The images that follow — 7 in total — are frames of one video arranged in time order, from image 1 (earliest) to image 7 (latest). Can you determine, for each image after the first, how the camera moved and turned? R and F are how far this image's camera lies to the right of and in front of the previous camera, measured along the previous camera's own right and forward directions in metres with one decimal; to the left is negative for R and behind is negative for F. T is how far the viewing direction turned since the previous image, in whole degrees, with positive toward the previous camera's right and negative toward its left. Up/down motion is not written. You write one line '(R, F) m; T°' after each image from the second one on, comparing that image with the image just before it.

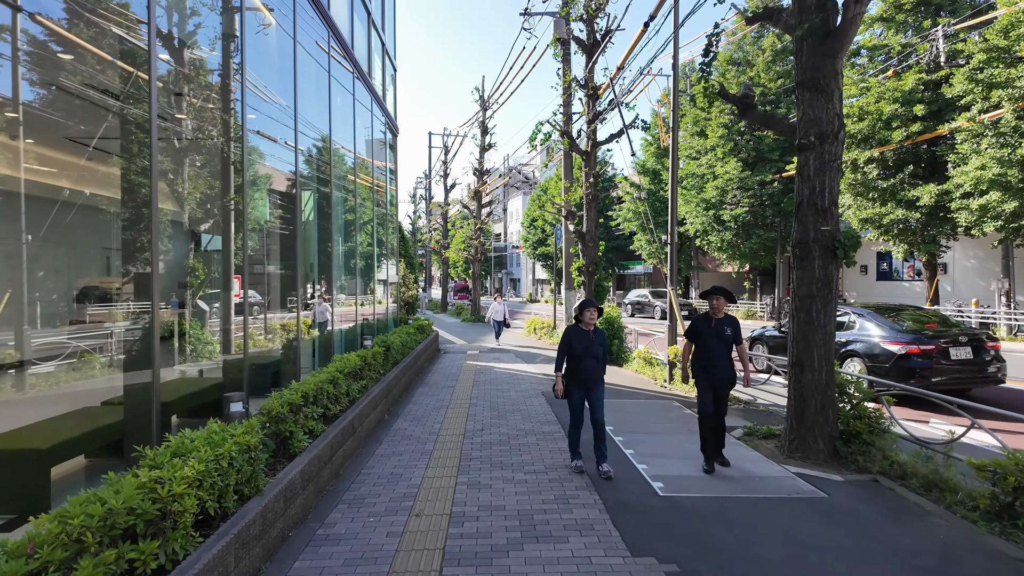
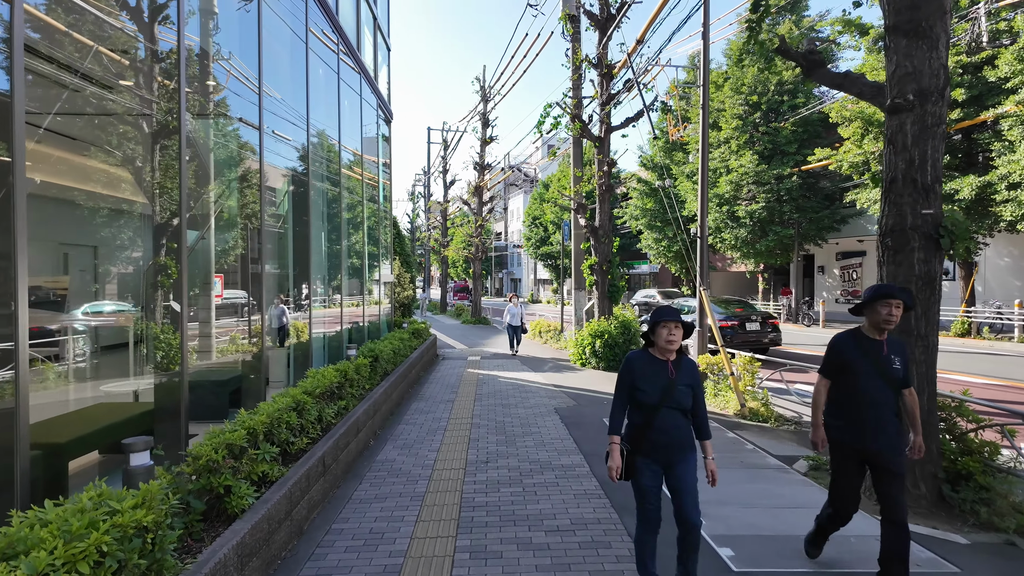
(-0.2, +1.2) m; 0°
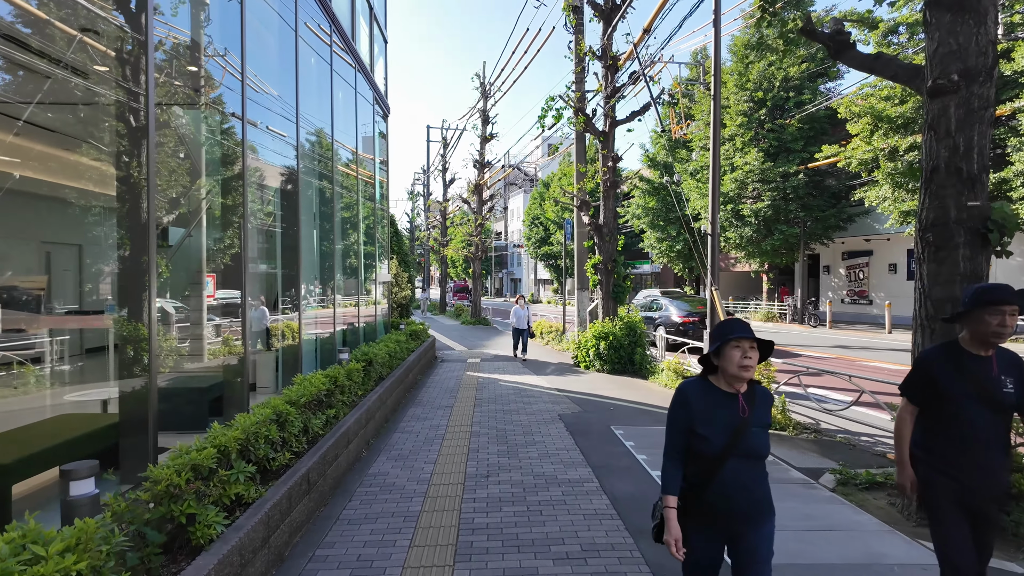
(0.0, +0.4) m; 0°
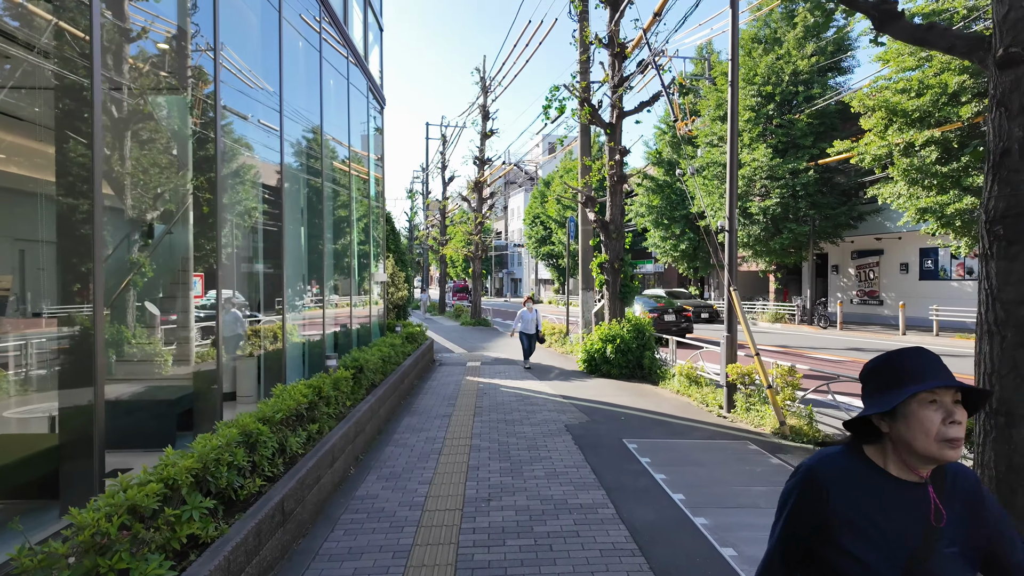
(0.0, +0.5) m; 0°
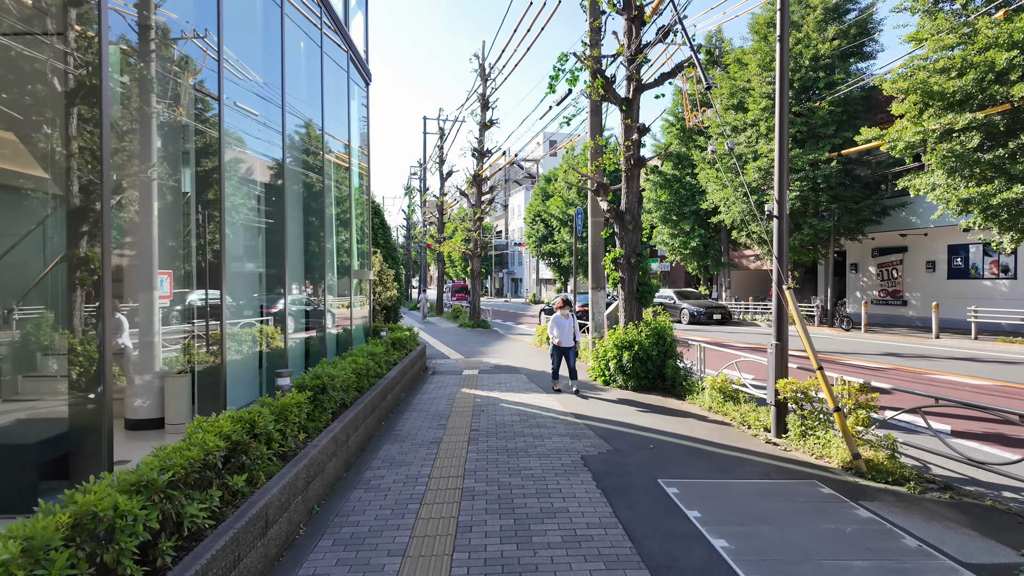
(0.0, +1.3) m; 0°
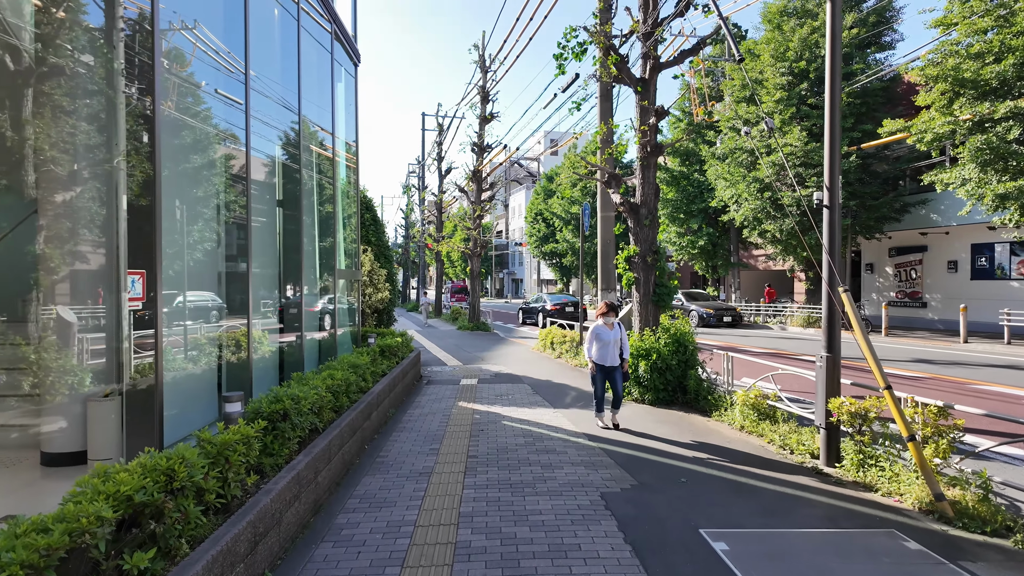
(-0.1, +0.9) m; 0°
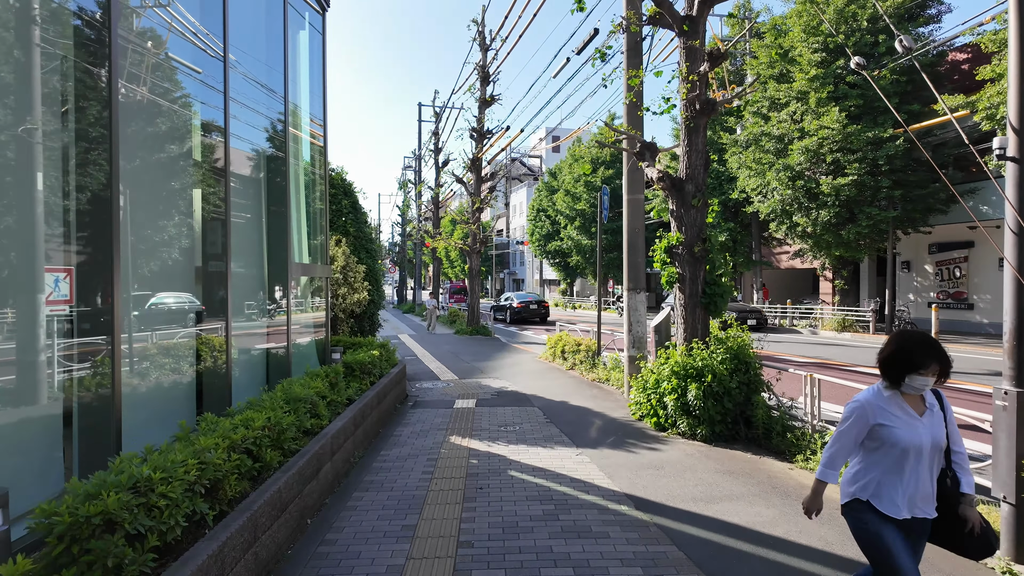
(-0.1, +1.9) m; 0°
